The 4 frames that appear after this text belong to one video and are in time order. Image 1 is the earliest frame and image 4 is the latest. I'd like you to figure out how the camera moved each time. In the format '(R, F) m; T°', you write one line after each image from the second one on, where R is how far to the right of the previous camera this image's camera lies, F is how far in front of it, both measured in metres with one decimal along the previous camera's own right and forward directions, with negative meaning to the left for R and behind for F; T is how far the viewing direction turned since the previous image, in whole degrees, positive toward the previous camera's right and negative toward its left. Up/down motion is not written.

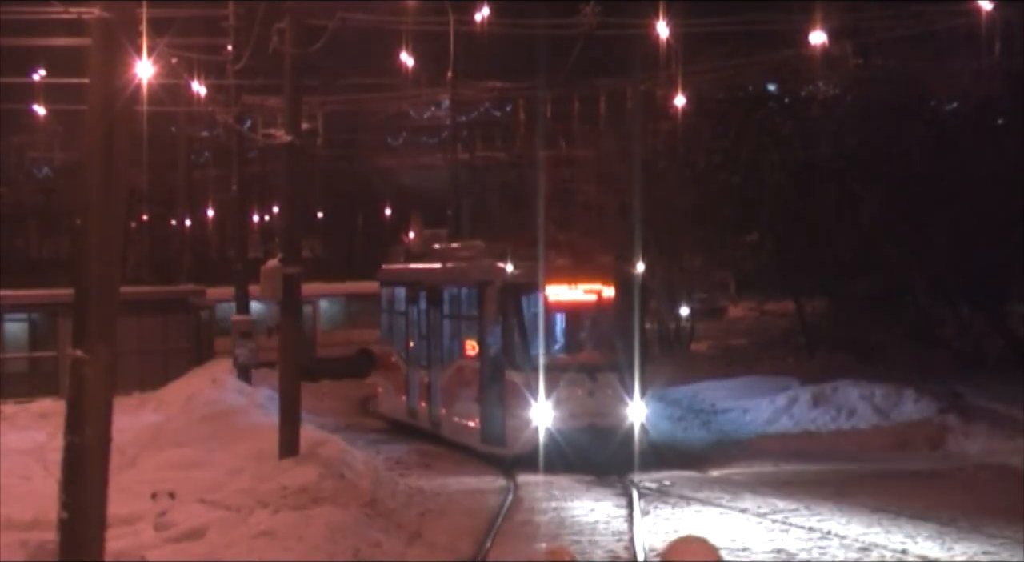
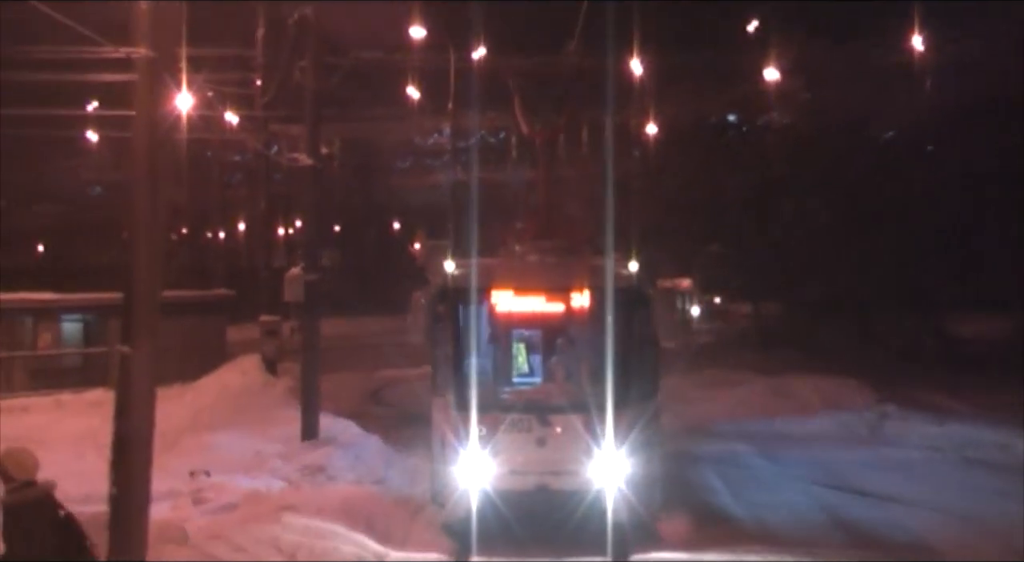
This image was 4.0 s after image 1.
(+0.4, -3.1) m; -1°
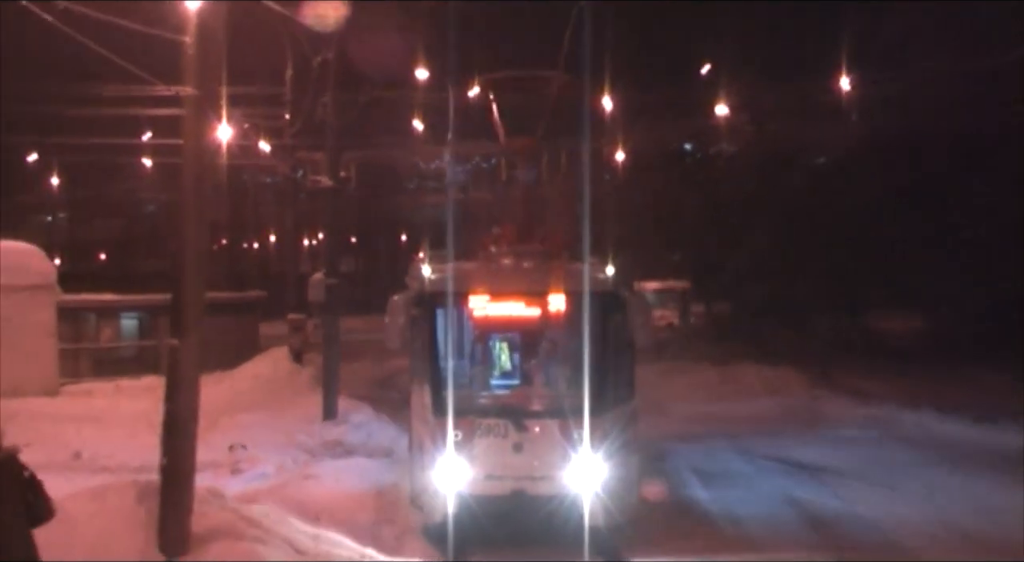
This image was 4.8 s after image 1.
(+0.5, -4.5) m; -1°
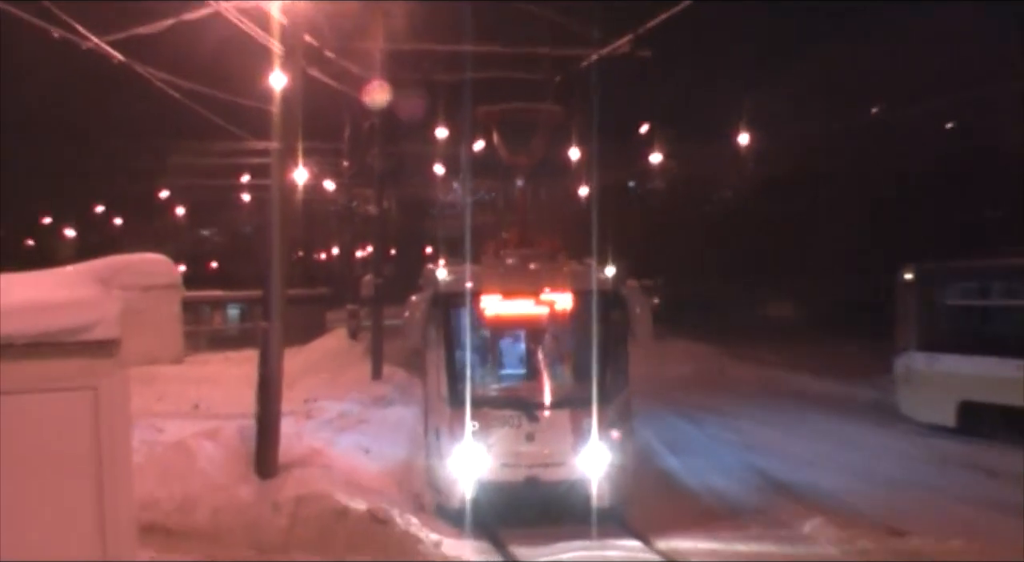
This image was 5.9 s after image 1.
(+1.1, -11.6) m; -1°
